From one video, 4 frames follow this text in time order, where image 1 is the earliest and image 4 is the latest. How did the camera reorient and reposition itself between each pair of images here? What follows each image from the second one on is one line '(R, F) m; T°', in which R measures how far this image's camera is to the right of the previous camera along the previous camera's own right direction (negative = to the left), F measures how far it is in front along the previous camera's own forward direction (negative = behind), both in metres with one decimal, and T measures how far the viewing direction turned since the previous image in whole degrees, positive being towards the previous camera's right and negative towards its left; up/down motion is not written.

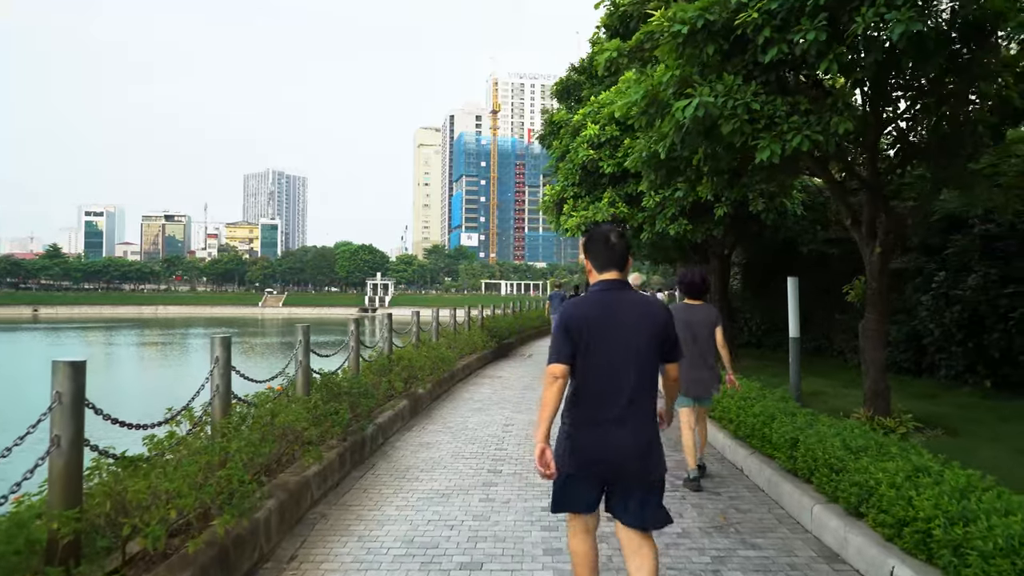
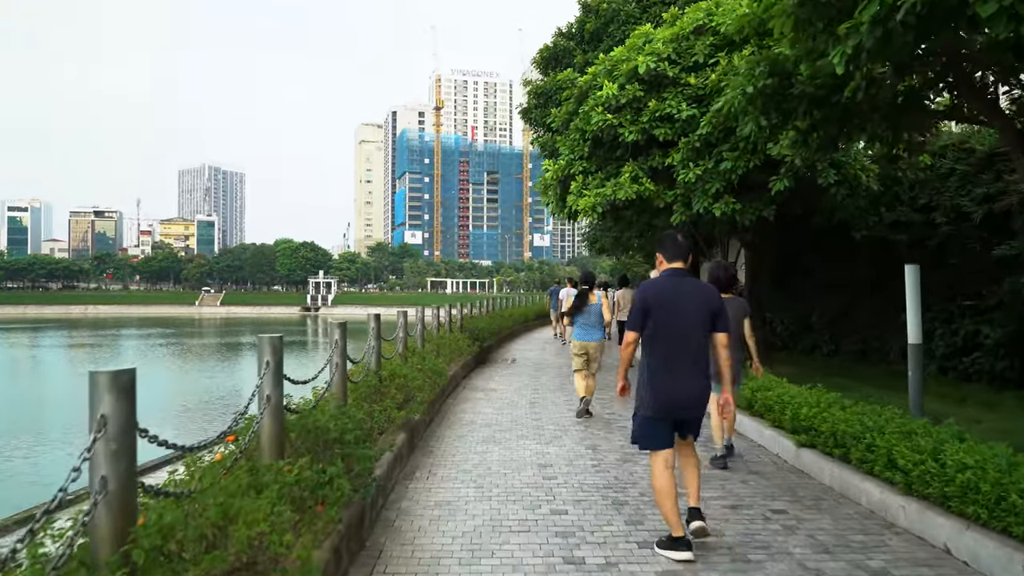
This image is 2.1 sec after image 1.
(-0.7, +2.4) m; +4°
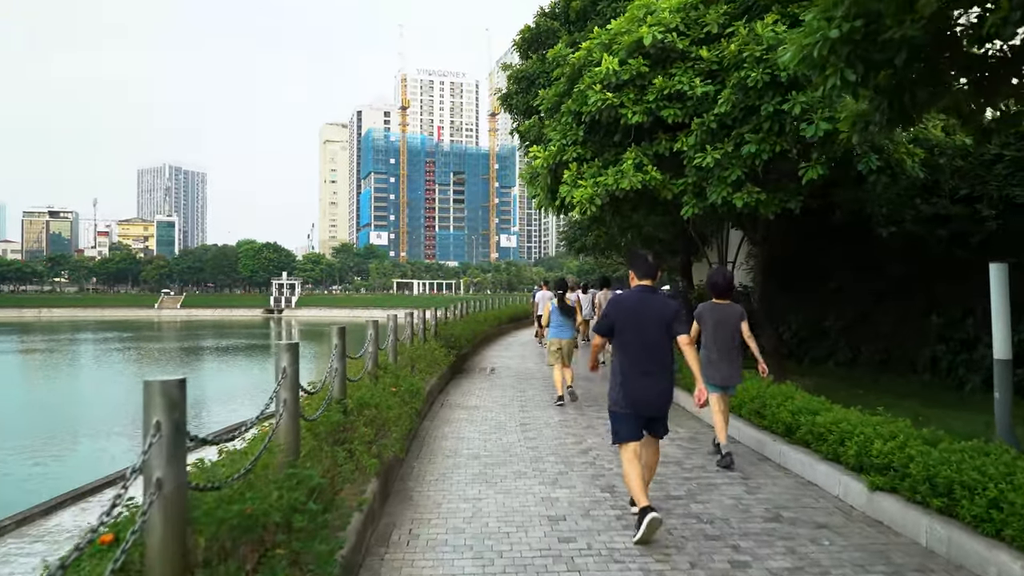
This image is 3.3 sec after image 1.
(-0.2, +1.4) m; +2°
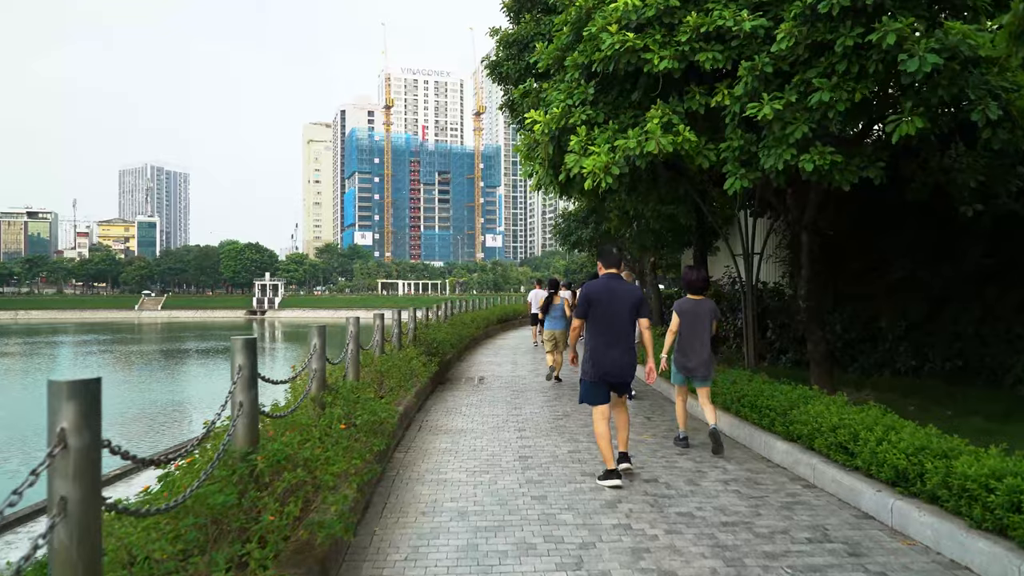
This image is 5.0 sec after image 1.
(-0.1, +2.0) m; +1°
